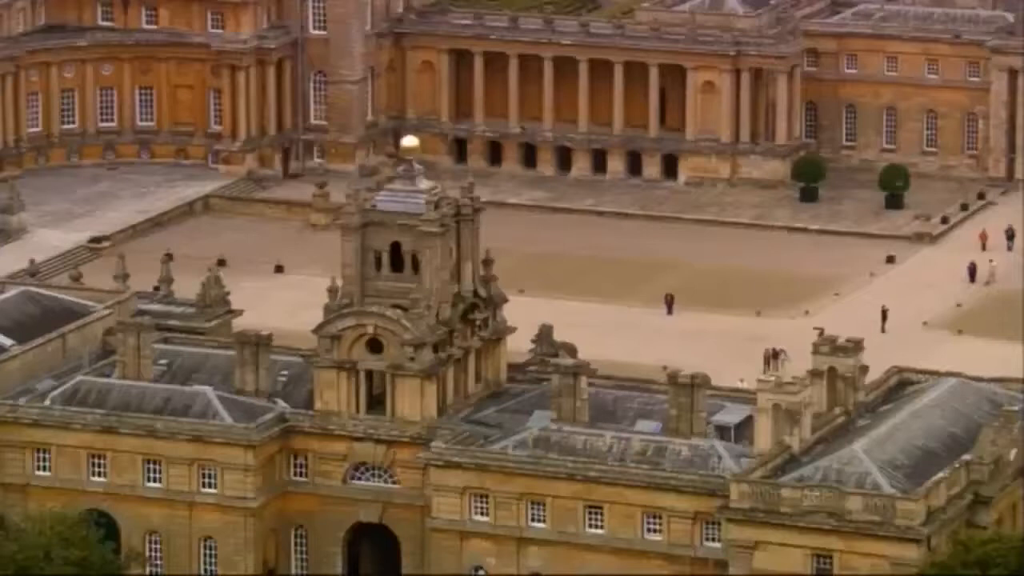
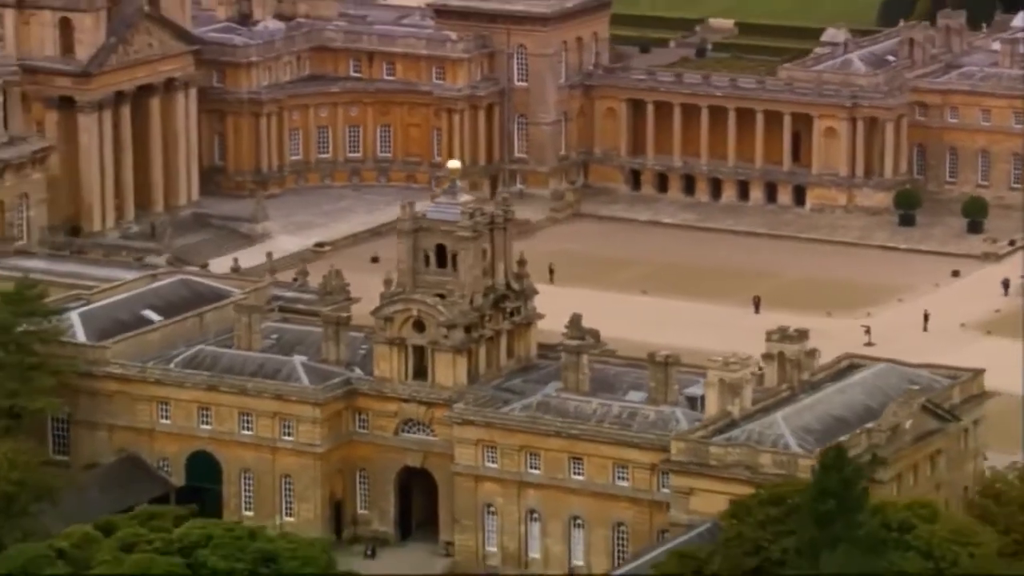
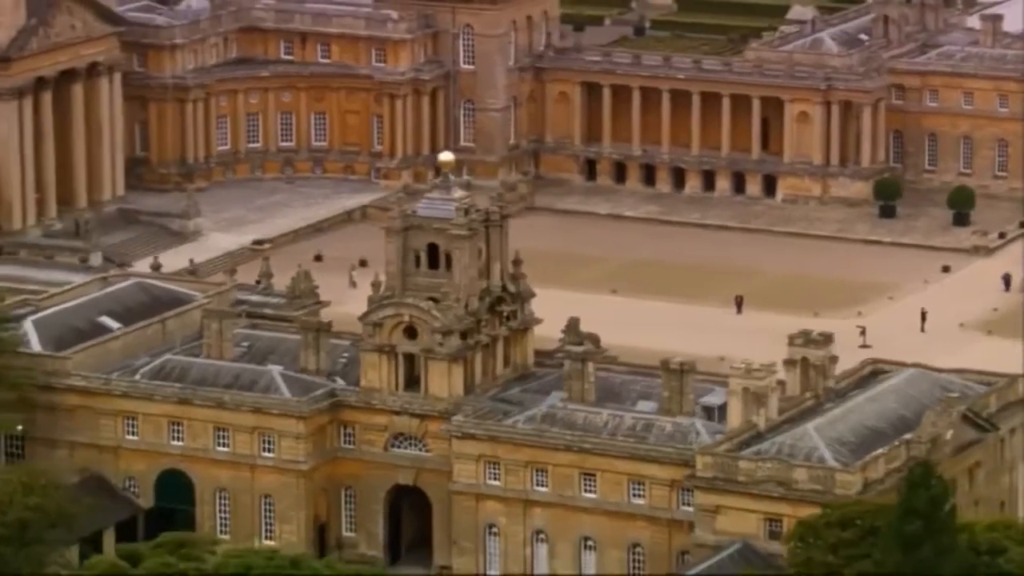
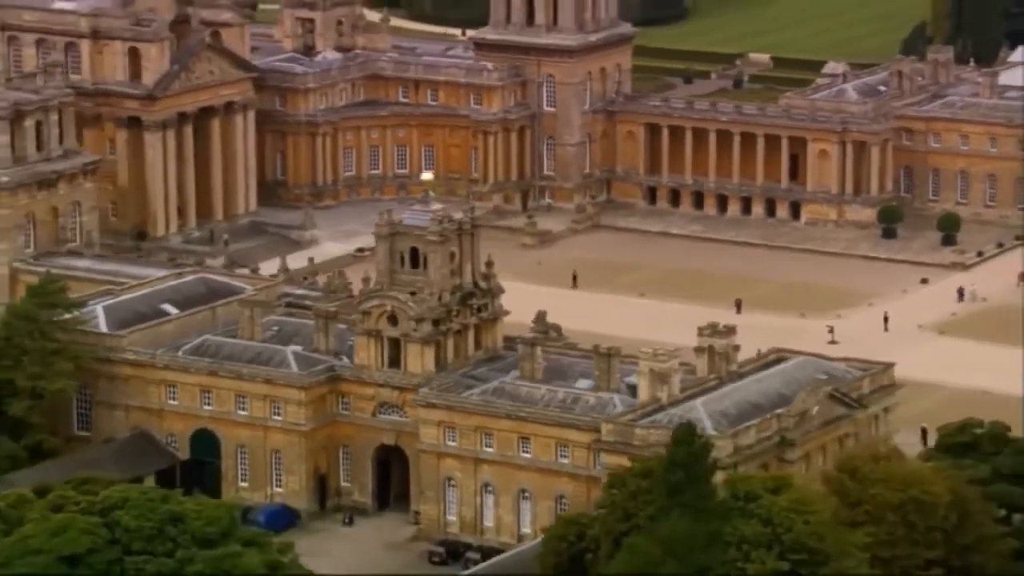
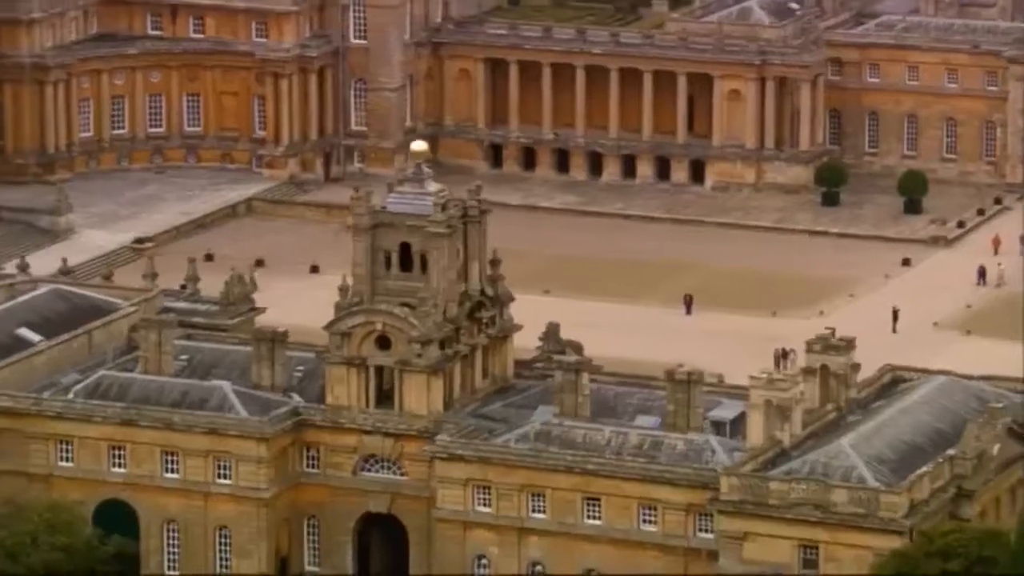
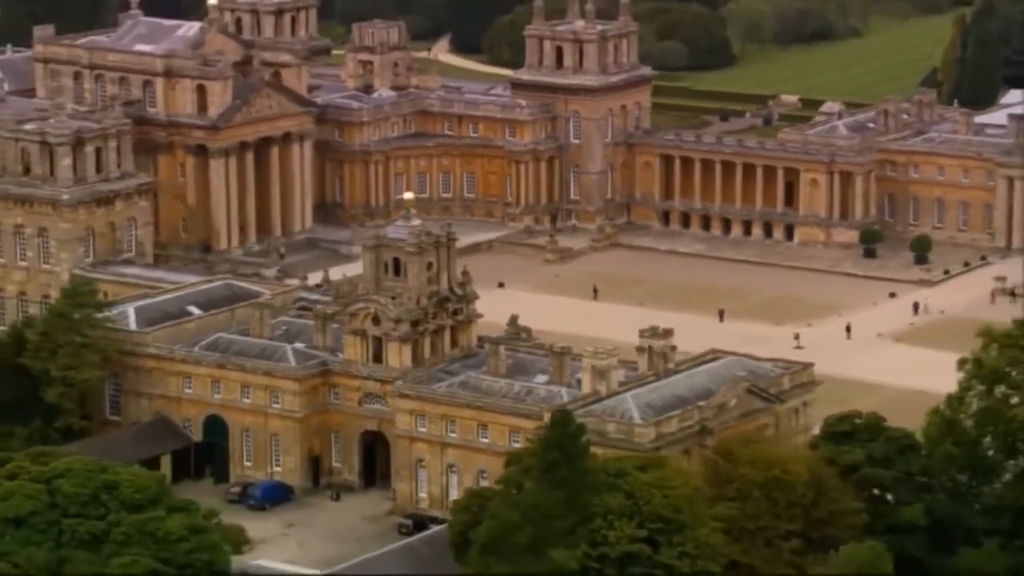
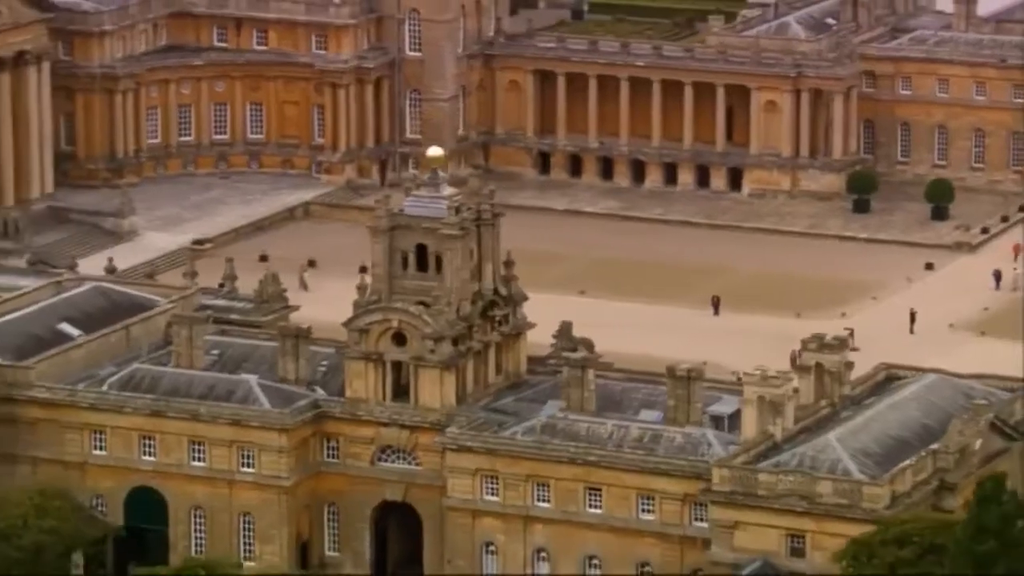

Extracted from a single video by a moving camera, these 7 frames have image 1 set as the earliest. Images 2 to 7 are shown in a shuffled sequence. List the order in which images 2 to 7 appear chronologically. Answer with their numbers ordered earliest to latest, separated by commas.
5, 7, 3, 2, 4, 6
